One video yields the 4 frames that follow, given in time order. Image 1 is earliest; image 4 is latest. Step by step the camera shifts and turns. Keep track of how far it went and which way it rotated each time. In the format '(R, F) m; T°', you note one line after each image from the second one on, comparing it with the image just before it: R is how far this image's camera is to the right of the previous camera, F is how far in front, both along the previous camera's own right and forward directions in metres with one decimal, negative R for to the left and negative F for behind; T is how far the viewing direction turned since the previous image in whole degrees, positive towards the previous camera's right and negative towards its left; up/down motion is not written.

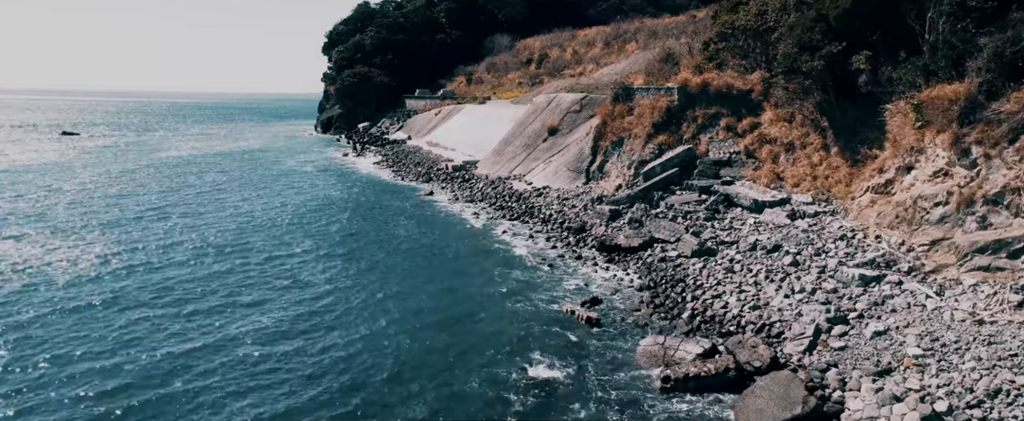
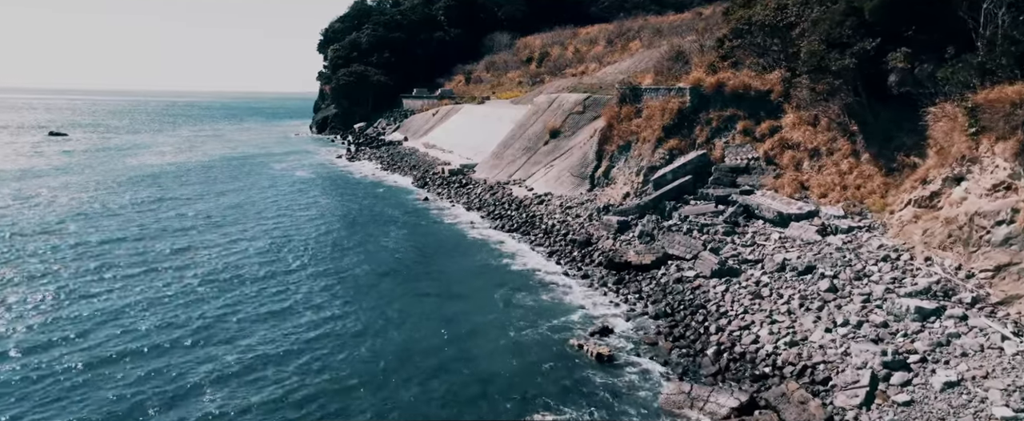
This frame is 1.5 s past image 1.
(0.0, +2.5) m; 0°
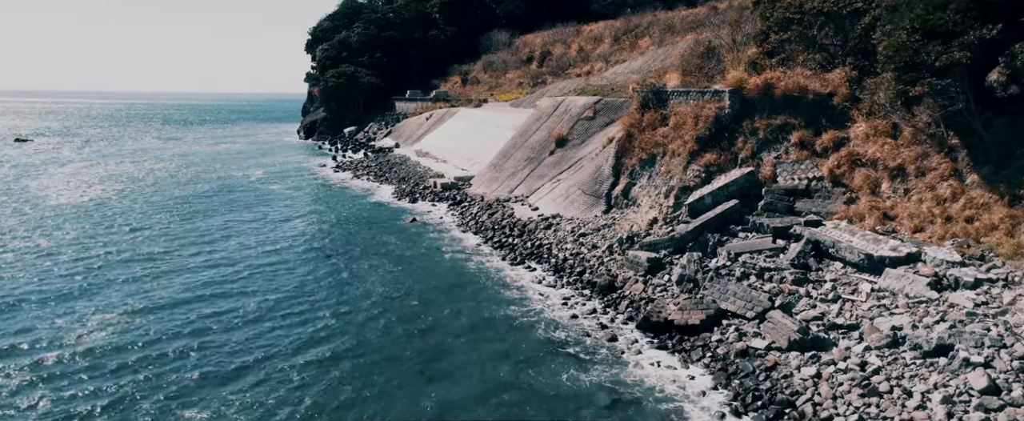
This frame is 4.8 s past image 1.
(-0.2, +5.8) m; 0°
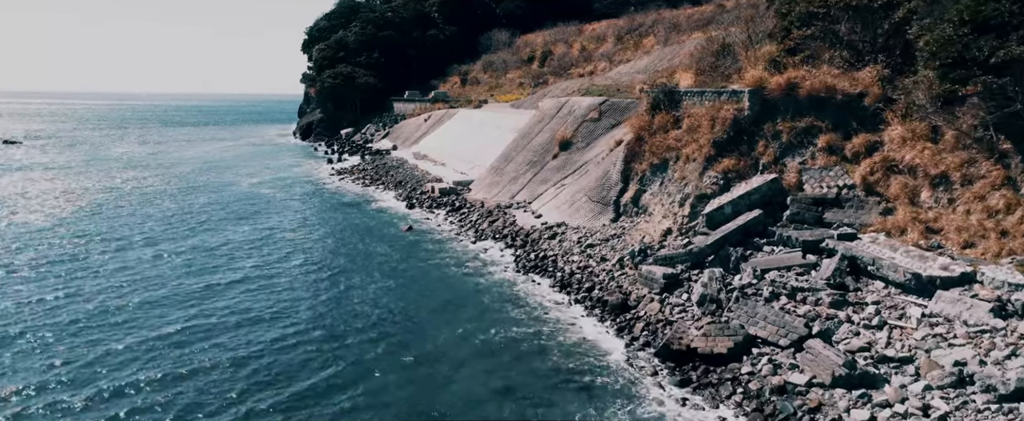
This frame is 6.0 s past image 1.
(-0.1, +2.0) m; 0°
